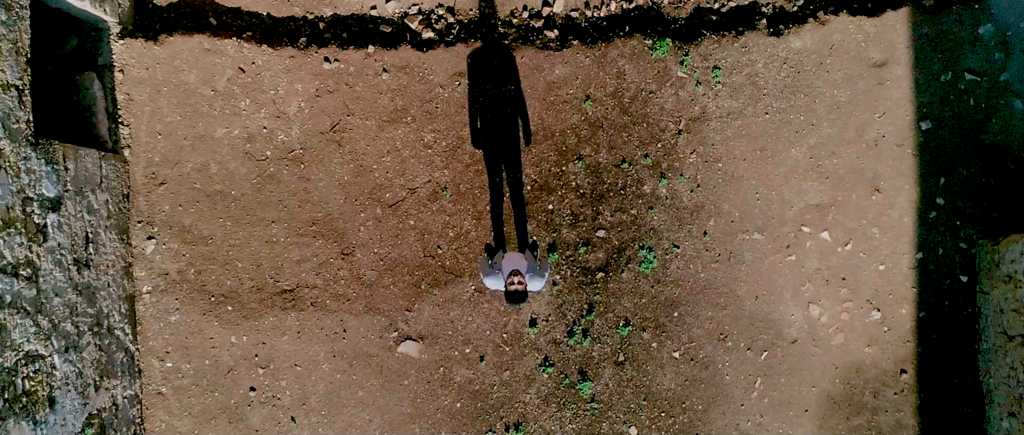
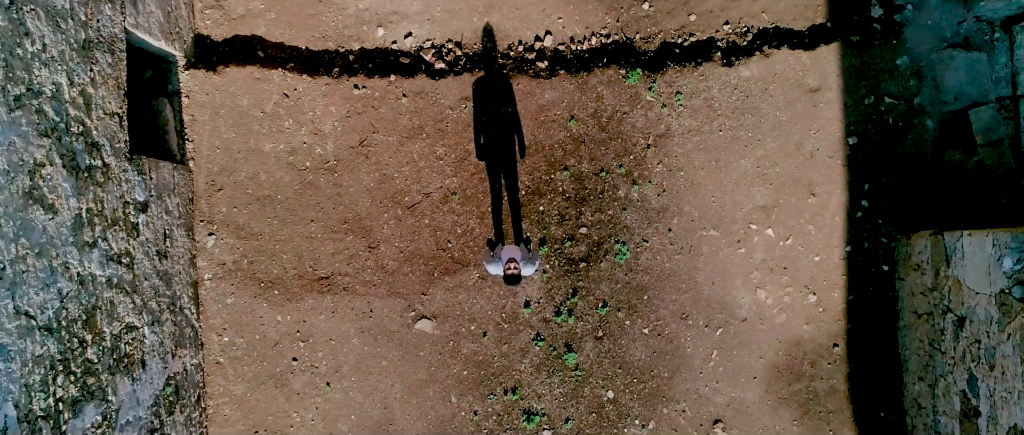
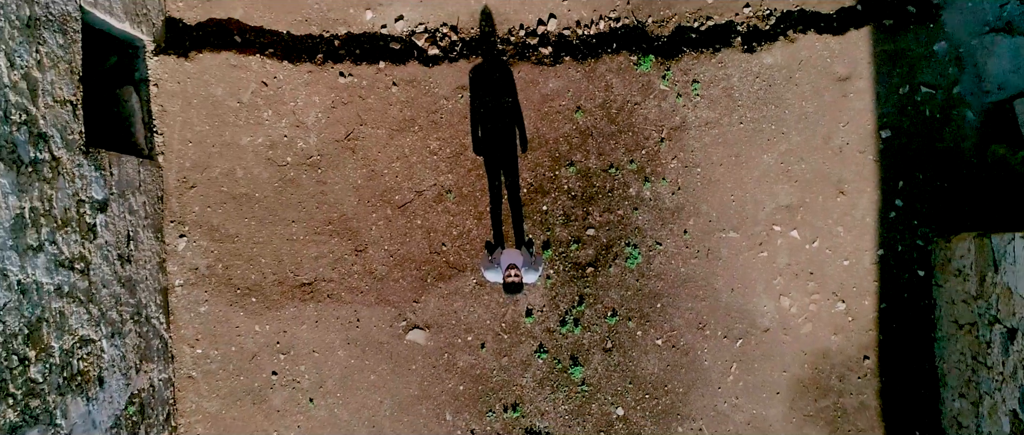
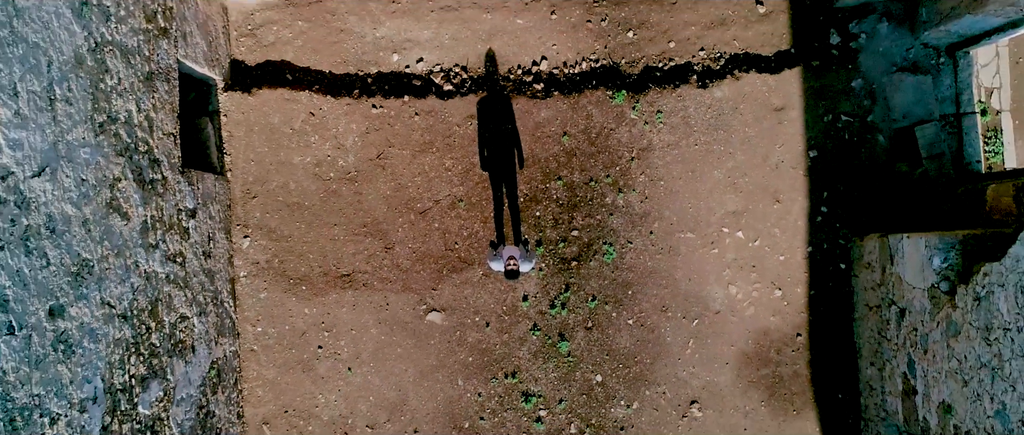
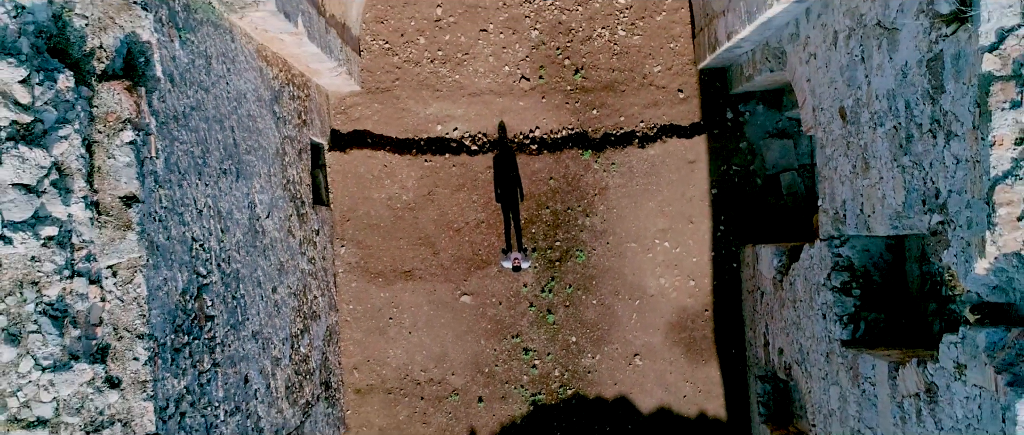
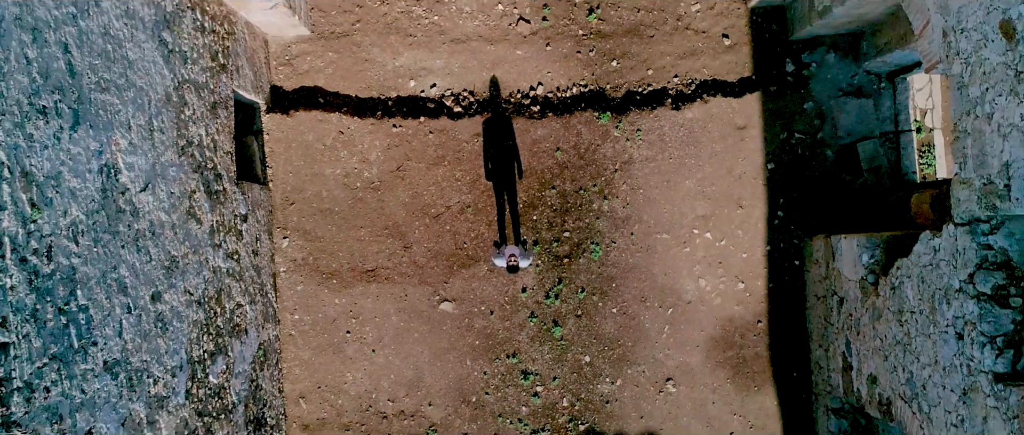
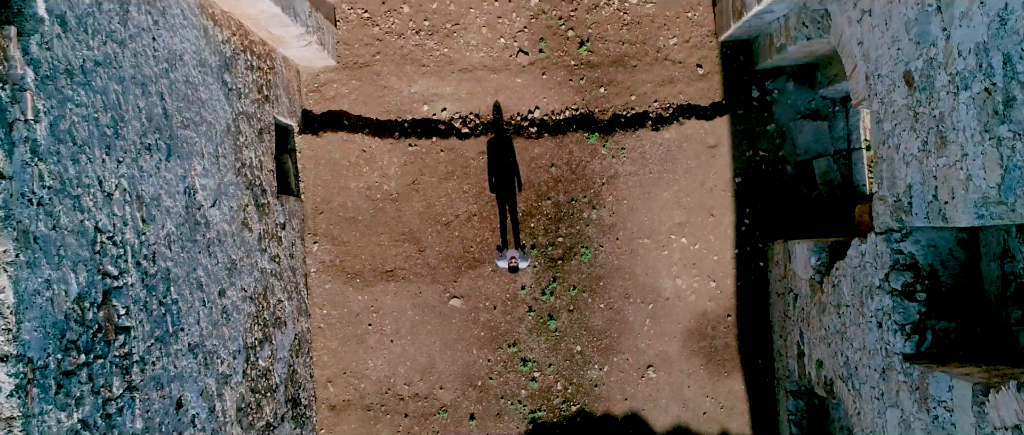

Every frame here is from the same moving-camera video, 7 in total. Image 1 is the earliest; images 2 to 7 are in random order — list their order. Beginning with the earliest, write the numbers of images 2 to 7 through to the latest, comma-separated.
3, 2, 4, 6, 7, 5
